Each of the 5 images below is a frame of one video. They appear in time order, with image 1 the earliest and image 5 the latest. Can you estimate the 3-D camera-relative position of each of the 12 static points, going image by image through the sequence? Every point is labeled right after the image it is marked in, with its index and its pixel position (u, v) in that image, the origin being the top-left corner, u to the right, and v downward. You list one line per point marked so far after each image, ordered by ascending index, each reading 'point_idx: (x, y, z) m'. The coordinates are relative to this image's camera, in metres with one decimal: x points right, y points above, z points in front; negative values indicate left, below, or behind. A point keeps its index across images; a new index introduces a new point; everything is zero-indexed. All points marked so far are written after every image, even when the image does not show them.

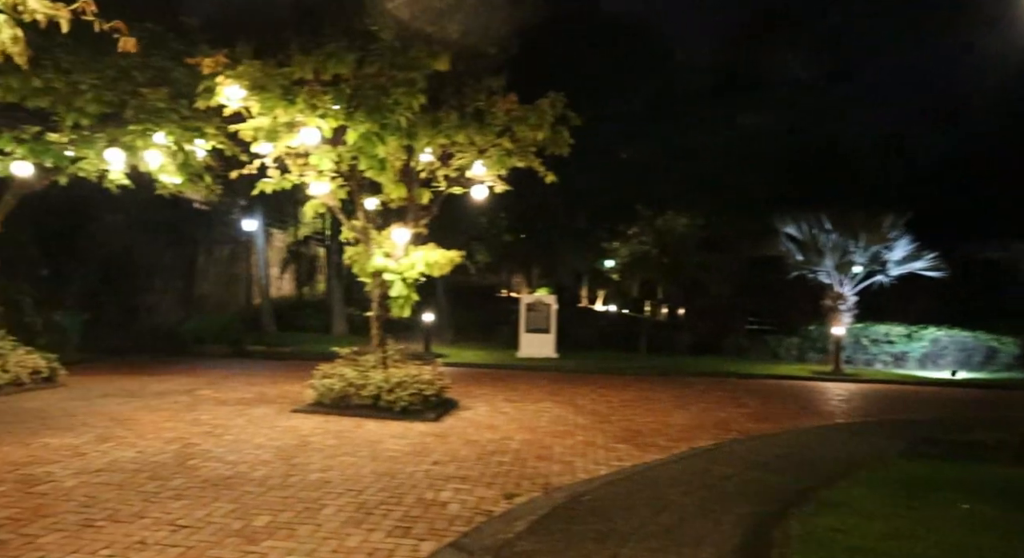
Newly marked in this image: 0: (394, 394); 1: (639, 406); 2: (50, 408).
0: (-1.6, -1.6, +9.8) m
1: (+2.3, -2.2, +12.5) m
2: (-6.1, -1.7, +9.4) m
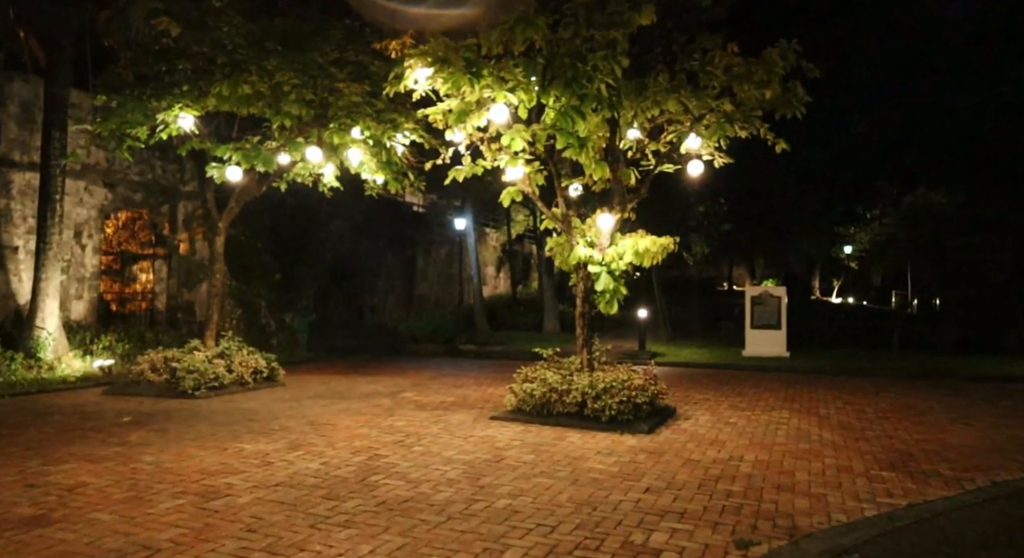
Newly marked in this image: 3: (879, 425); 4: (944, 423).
0: (+1.1, -1.5, +8.5) m
1: (+5.6, -1.9, +10.0) m
2: (-3.3, -1.8, +9.5) m
3: (+4.8, -1.9, +9.2) m
4: (+5.8, -1.9, +9.4) m
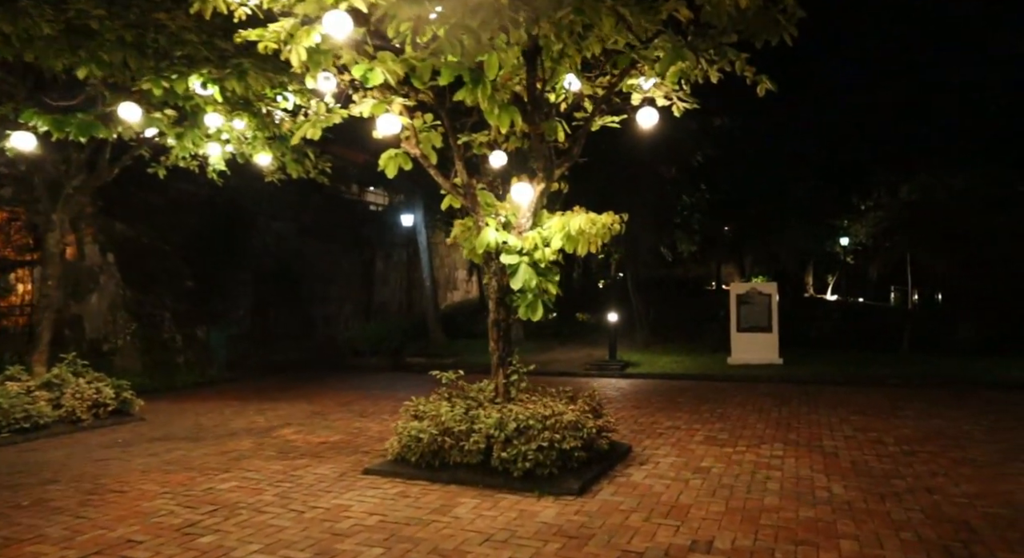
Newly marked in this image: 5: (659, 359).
0: (0.0, -1.4, +5.9) m
1: (+4.5, -1.8, +7.4) m
2: (-4.4, -1.8, +6.8) m
3: (+3.7, -1.8, +6.7) m
4: (+4.7, -1.8, +6.8) m
5: (+3.5, -1.9, +16.9) m
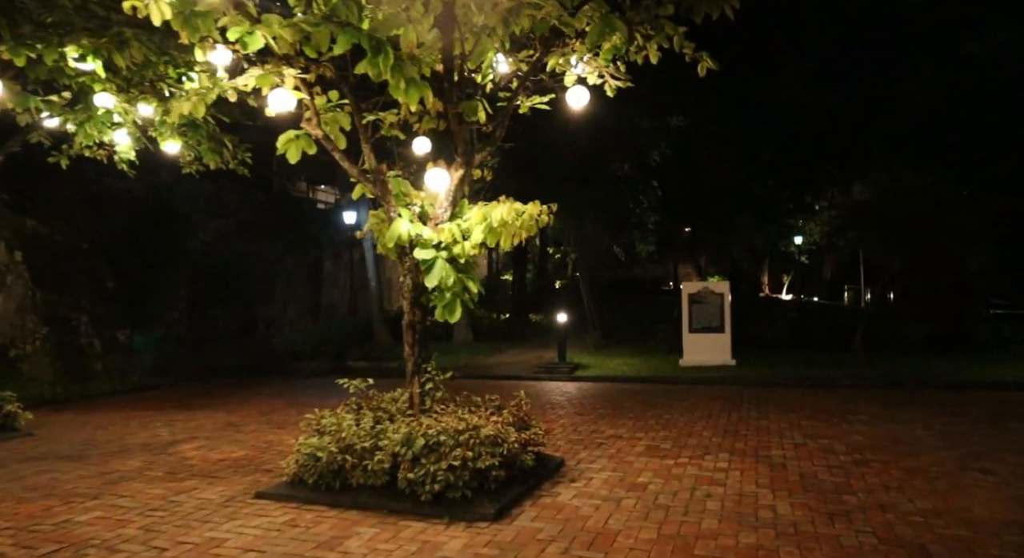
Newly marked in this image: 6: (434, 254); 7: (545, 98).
0: (-0.7, -1.4, +5.2) m
1: (+3.8, -1.8, +6.9) m
2: (-5.1, -1.8, +5.9) m
3: (+3.0, -1.7, +6.1) m
4: (+4.0, -1.7, +6.3) m
5: (+2.3, -1.9, +16.3) m
6: (-0.7, +0.2, +5.9) m
7: (+0.3, +1.7, +6.6) m
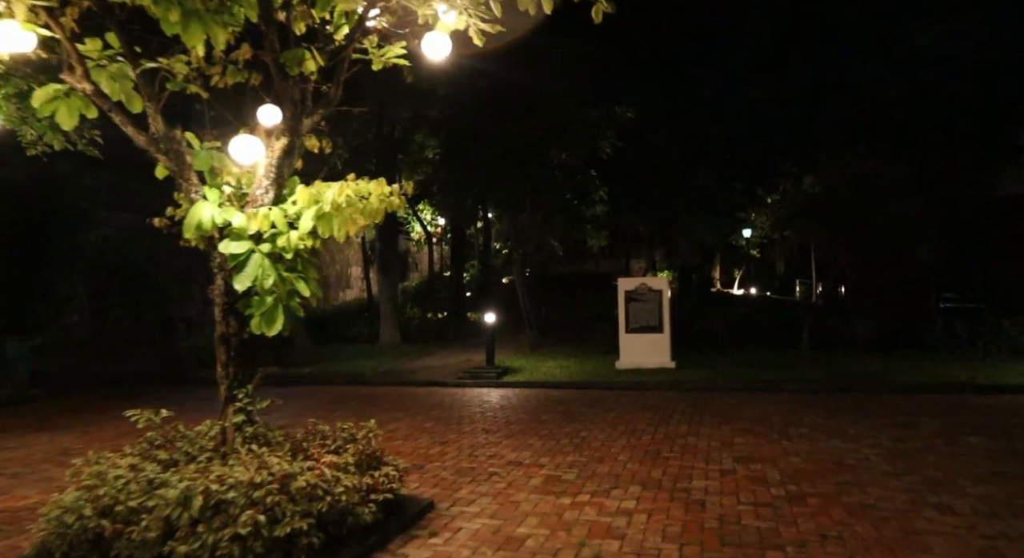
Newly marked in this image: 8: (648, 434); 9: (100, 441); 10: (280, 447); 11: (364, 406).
0: (-1.7, -1.4, +3.8) m
1: (+2.7, -1.7, +5.7) m
2: (-6.2, -1.8, +4.3) m
3: (+2.0, -1.7, +4.9) m
4: (+2.9, -1.7, +5.2) m
5: (+0.7, -1.8, +15.1) m
6: (-1.7, +0.2, +4.5) m
7: (-0.8, +1.7, +5.2) m
8: (+1.6, -1.8, +8.4) m
9: (-5.1, -2.0, +8.7) m
10: (-1.6, -1.1, +4.8) m
11: (-2.4, -2.1, +11.6) m
